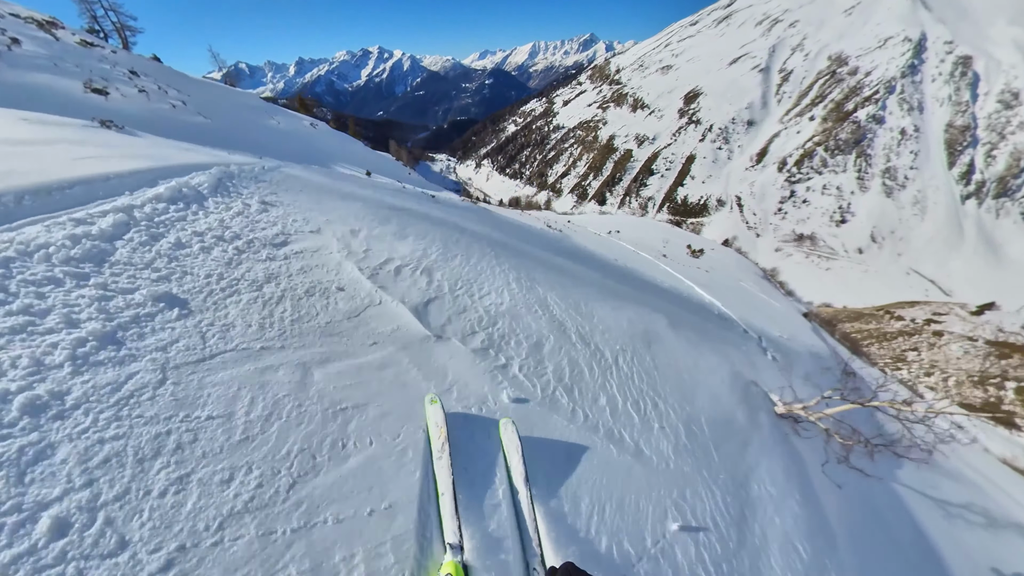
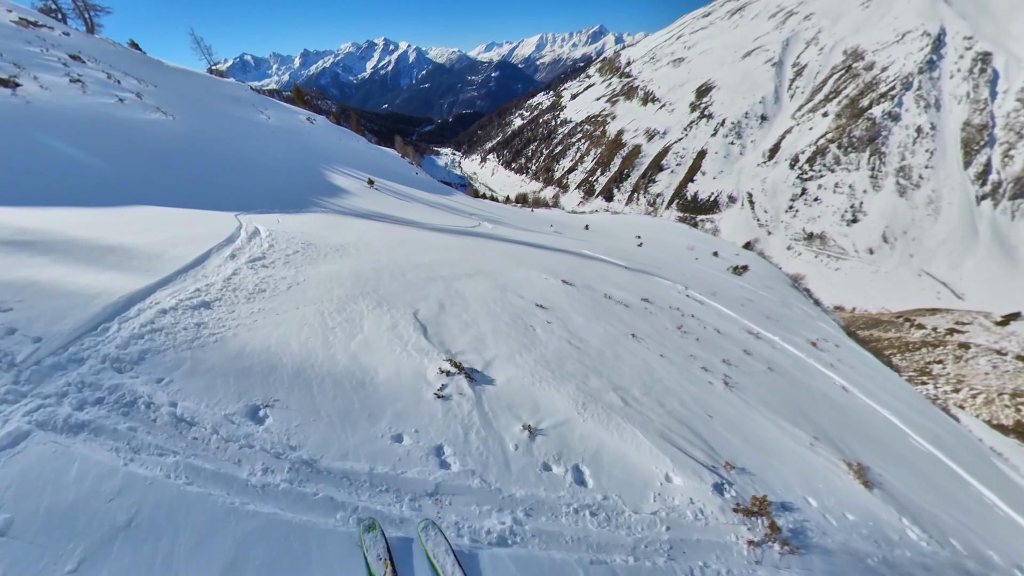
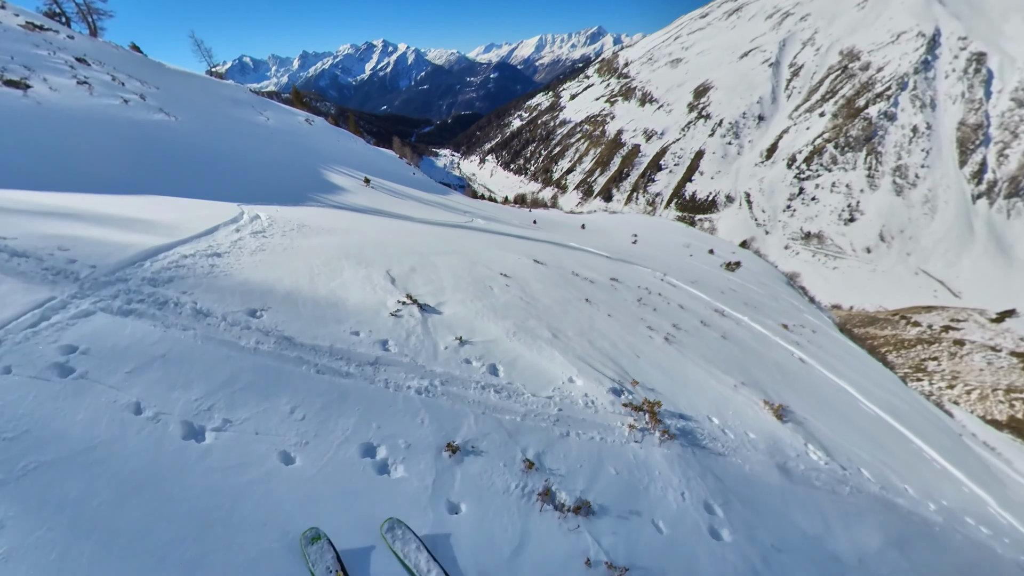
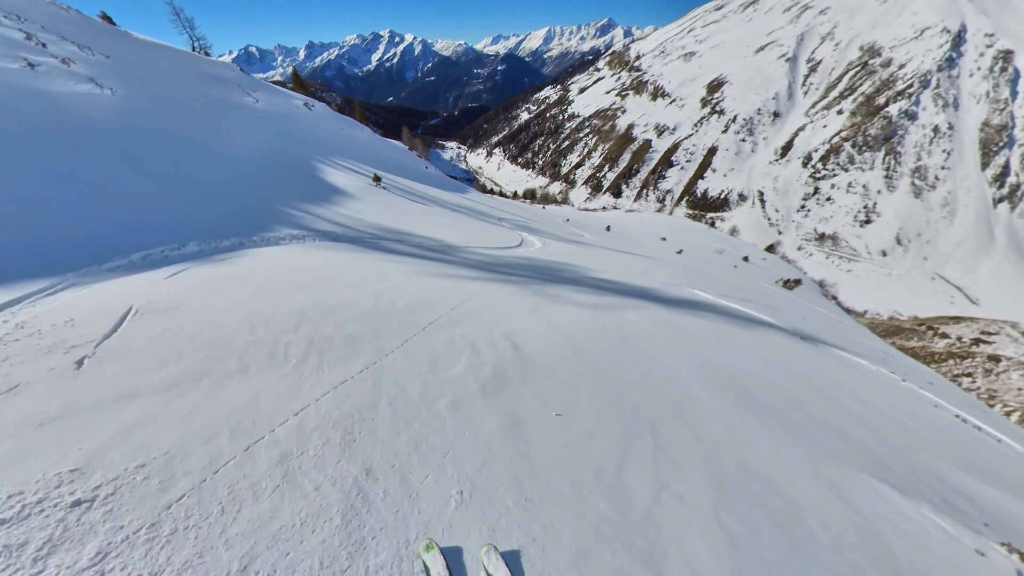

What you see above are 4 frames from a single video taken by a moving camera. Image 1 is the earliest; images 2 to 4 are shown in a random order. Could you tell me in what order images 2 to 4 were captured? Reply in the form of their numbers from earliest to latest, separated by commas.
3, 2, 4
